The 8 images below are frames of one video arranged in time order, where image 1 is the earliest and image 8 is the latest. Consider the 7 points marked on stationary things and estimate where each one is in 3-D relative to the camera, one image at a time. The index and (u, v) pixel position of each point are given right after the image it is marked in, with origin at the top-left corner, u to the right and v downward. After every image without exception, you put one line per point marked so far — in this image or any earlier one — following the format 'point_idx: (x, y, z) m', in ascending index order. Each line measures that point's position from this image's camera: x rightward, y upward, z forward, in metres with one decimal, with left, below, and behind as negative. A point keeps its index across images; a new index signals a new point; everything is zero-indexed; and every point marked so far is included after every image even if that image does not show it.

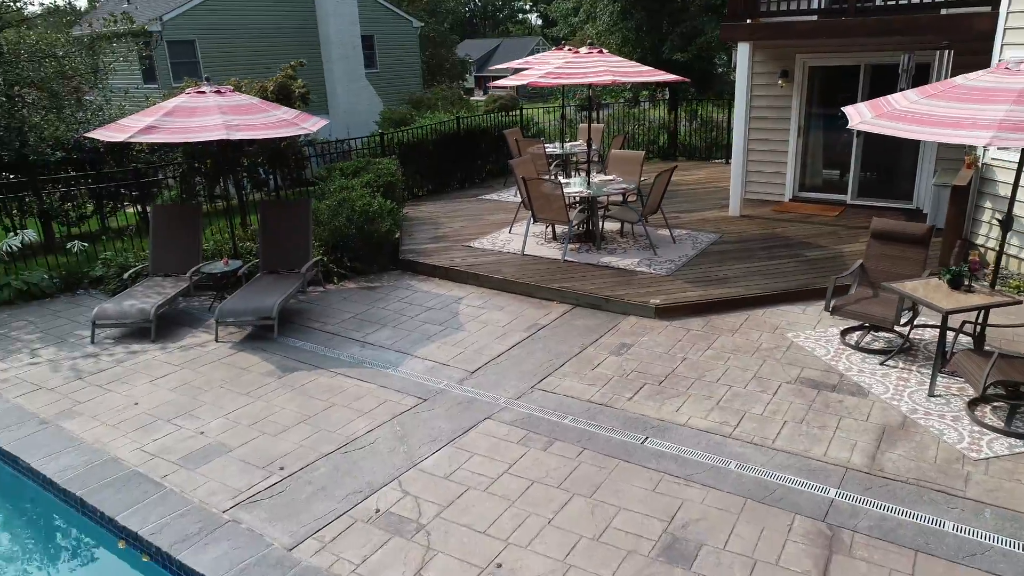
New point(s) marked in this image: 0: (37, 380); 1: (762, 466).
0: (-3.8, -0.7, +5.7) m
1: (+1.4, -1.0, +4.0) m
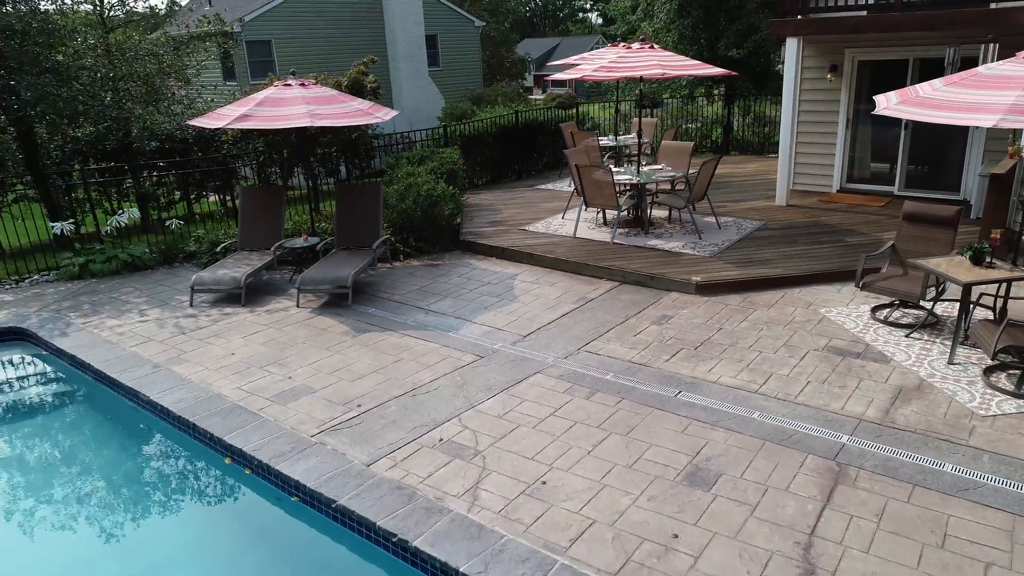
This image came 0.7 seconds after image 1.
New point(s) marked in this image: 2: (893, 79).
0: (-3.3, -0.4, +6.5) m
1: (+1.7, -0.8, +4.4) m
2: (+4.9, +2.7, +9.1) m
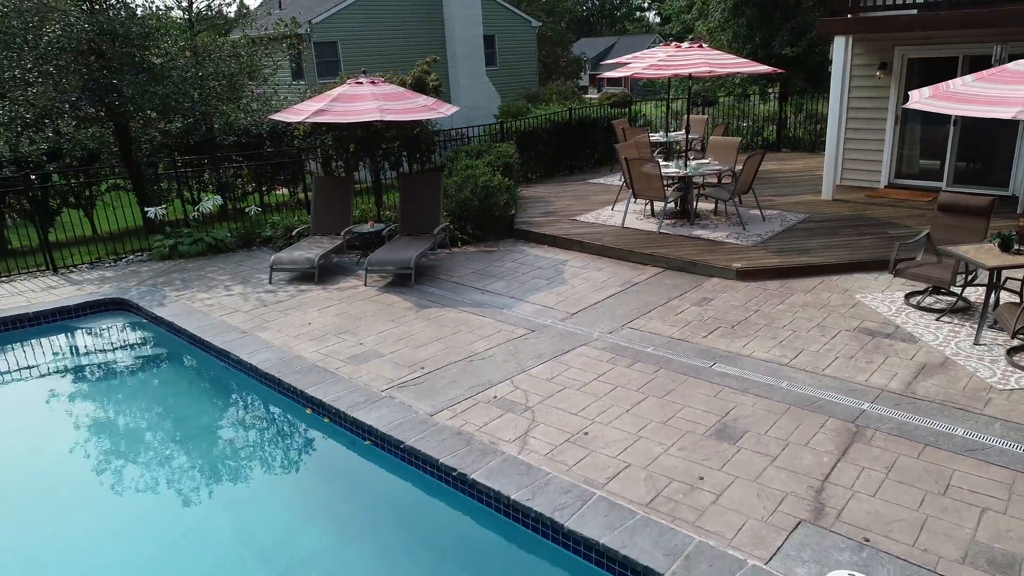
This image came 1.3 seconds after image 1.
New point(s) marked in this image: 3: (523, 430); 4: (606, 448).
0: (-2.8, -0.2, +7.2) m
1: (+2.0, -0.7, +4.8) m
2: (+5.6, +2.8, +9.2) m
3: (+0.1, -0.9, +4.5) m
4: (+0.6, -0.9, +4.2) m
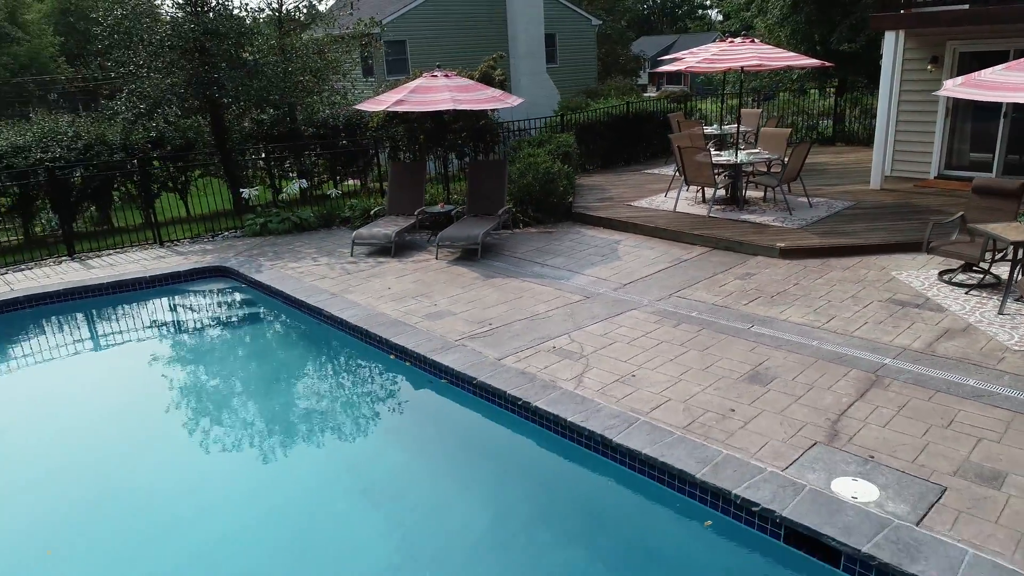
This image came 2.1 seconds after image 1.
0: (-2.2, +0.1, +8.1) m
1: (+2.5, -0.4, +5.4) m
2: (+6.5, +2.9, +9.4) m
3: (+0.5, -0.6, +5.1) m
4: (+0.9, -0.7, +4.8) m
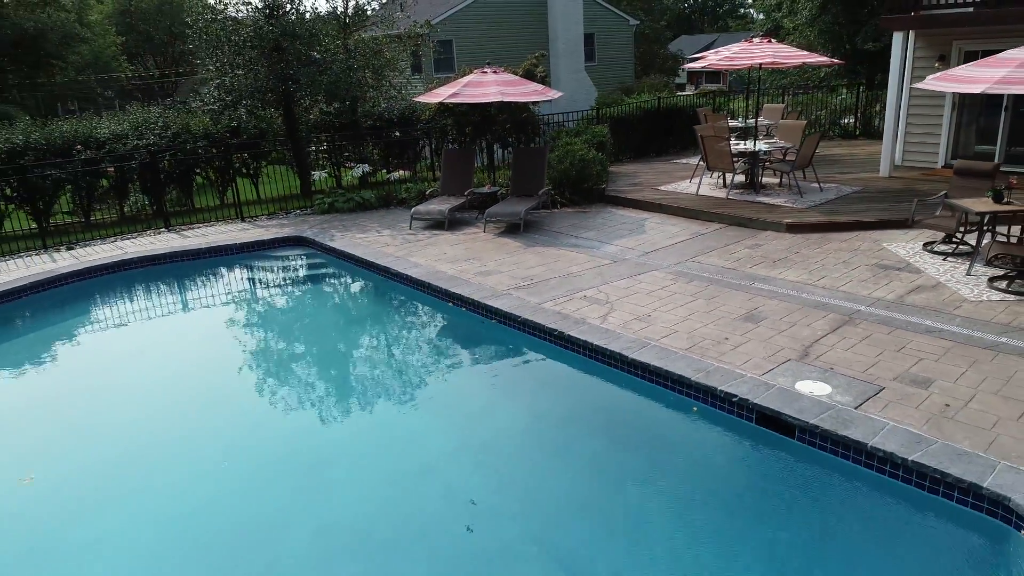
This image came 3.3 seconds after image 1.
0: (-1.7, +0.6, +9.4) m
1: (+2.8, -0.1, +6.4) m
2: (+7.1, +3.2, +10.3) m
3: (+0.8, -0.2, +6.3) m
4: (+1.3, -0.3, +6.0) m
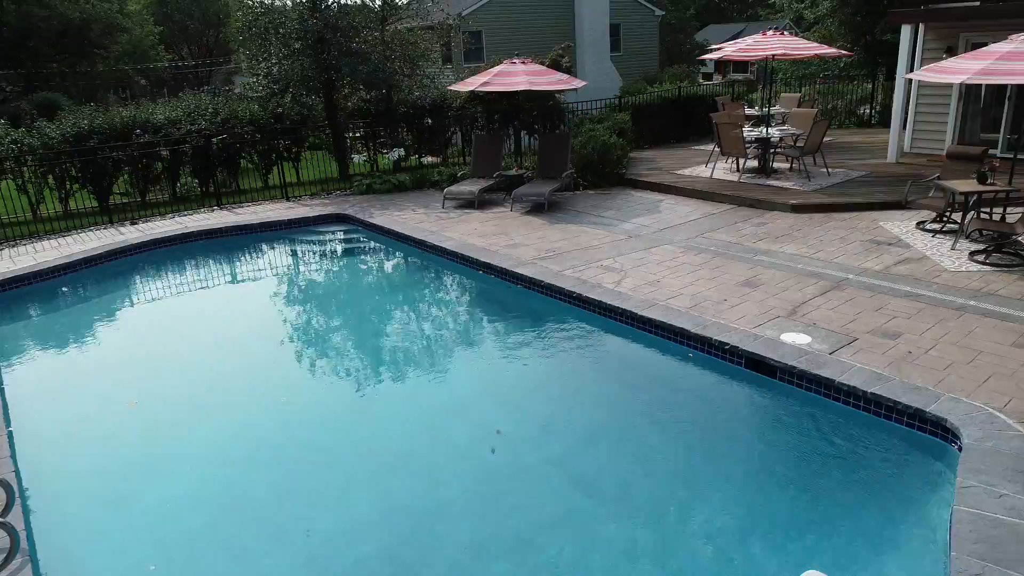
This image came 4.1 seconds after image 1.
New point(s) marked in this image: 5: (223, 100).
0: (-1.3, +1.0, +10.2) m
1: (+3.1, +0.2, +7.1) m
2: (+7.5, +3.5, +10.8) m
3: (+1.1, +0.1, +7.0) m
4: (+1.5, 0.0, +6.7) m
5: (-6.1, +4.0, +14.9) m
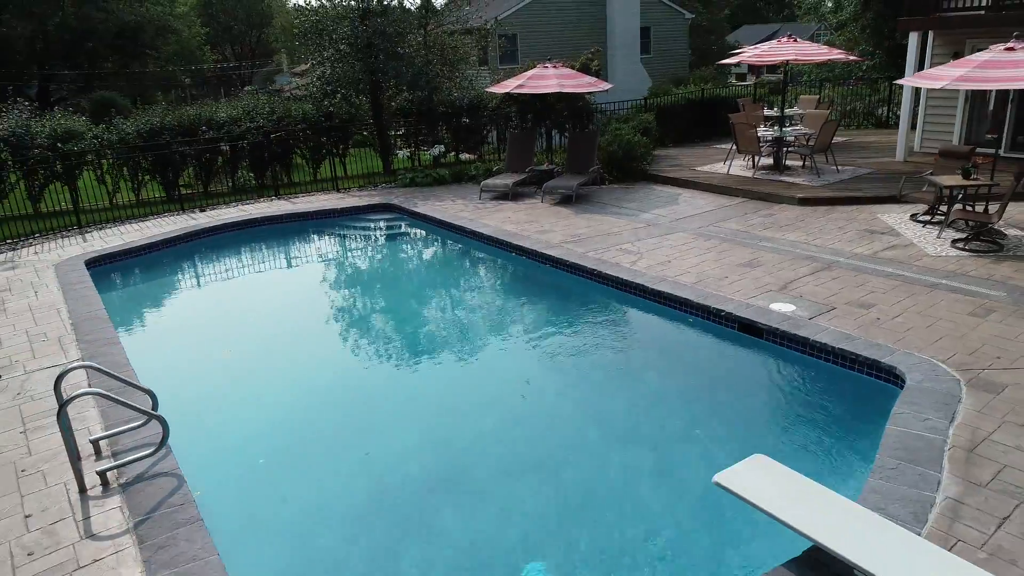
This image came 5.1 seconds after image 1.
0: (-0.8, +1.2, +11.3) m
1: (+3.4, +0.4, +8.0) m
2: (+8.0, +3.6, +11.4) m
3: (+1.4, +0.3, +8.0) m
4: (+1.8, +0.2, +7.6) m
5: (-5.3, +4.3, +16.1) m
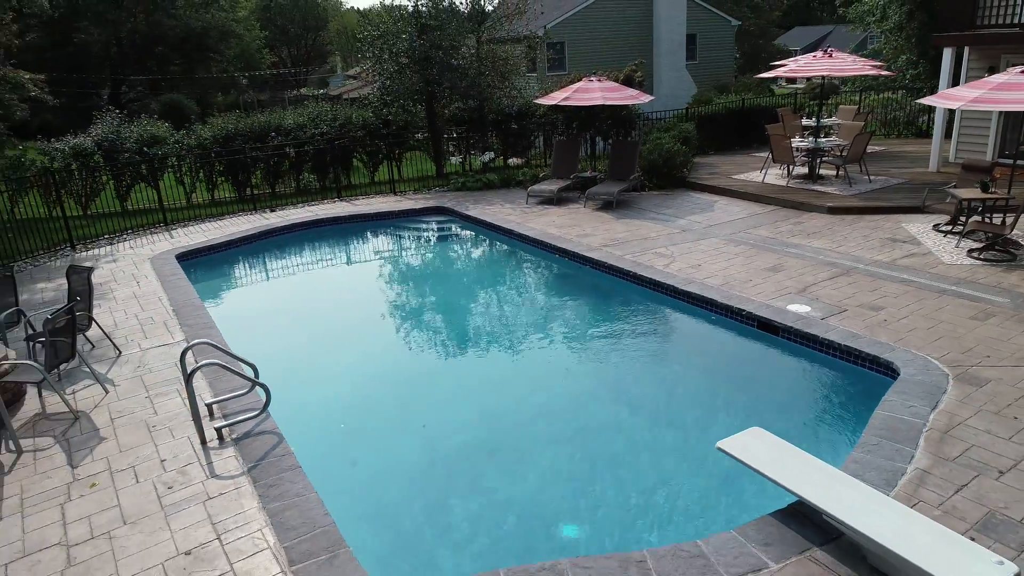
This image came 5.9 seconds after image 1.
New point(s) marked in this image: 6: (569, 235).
0: (-0.1, +1.3, +12.2) m
1: (+3.9, +0.4, +8.6) m
2: (+8.8, +3.5, +11.8) m
3: (+1.9, +0.3, +8.7) m
4: (+2.3, +0.2, +8.4) m
5: (-4.2, +4.4, +17.3) m
6: (+0.8, +0.8, +10.5) m
